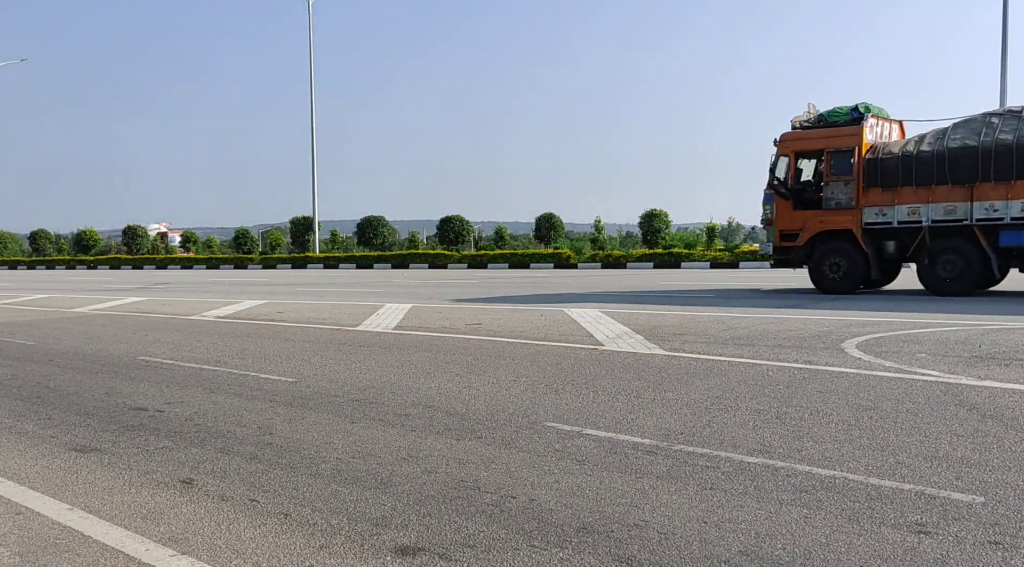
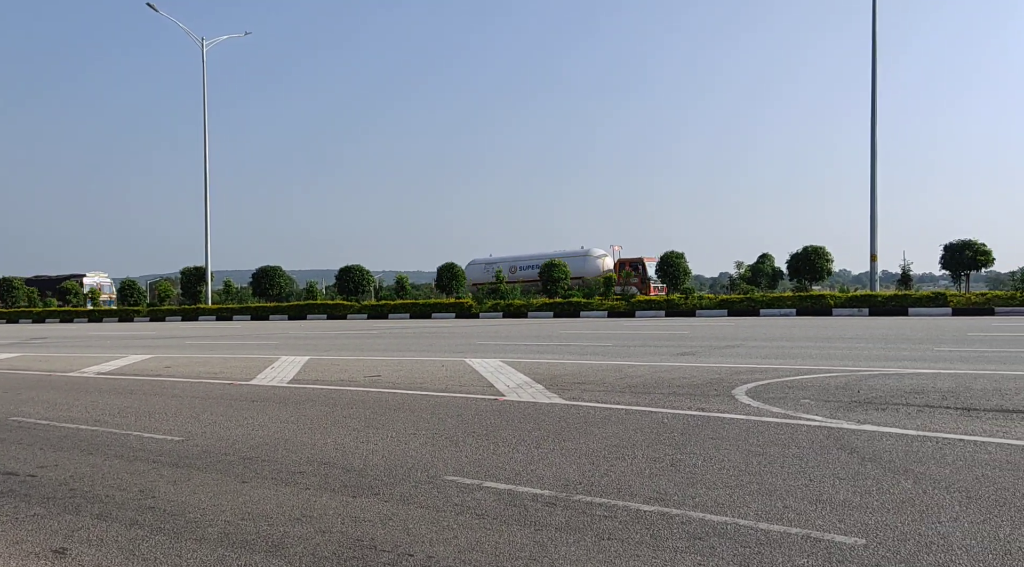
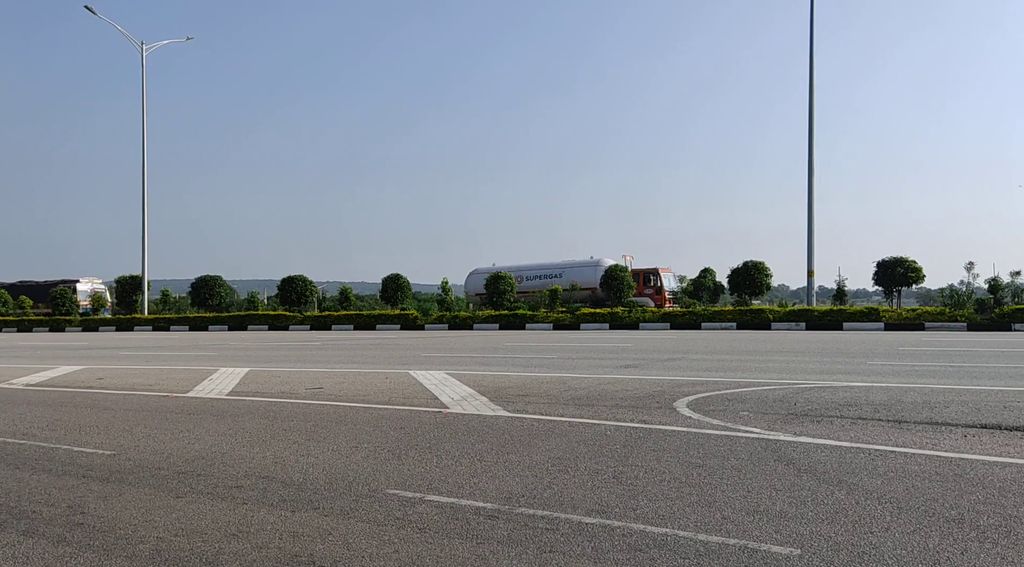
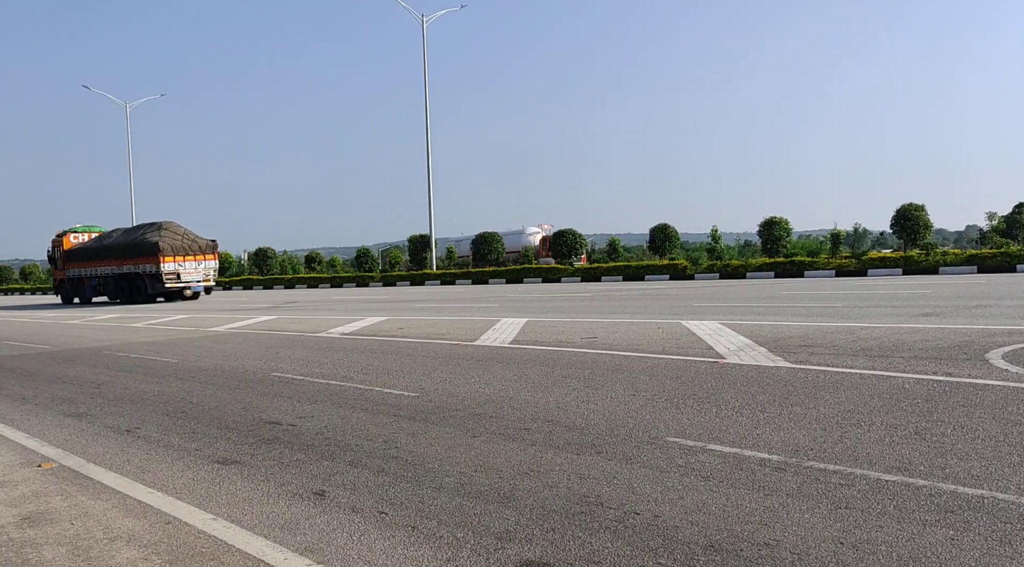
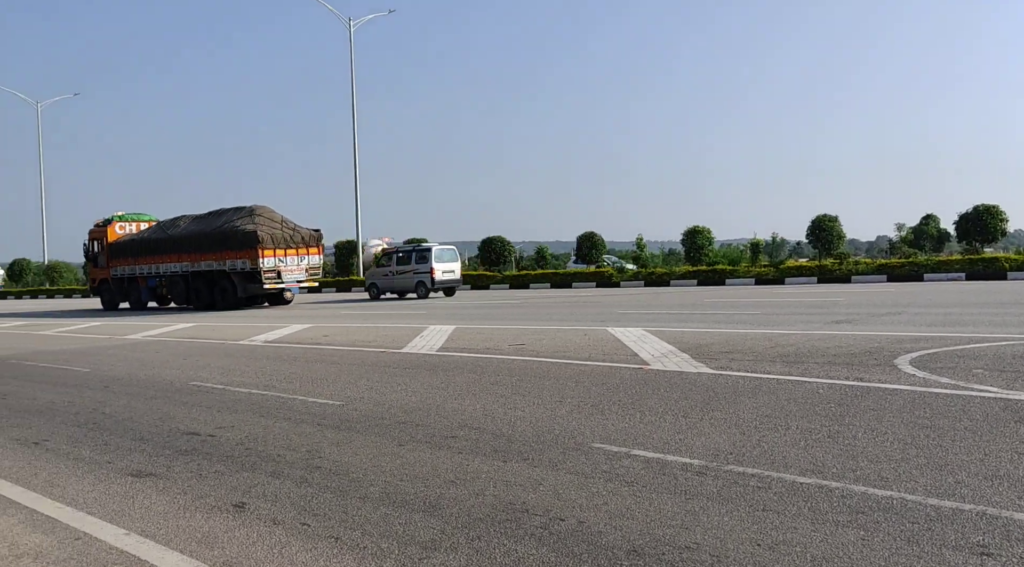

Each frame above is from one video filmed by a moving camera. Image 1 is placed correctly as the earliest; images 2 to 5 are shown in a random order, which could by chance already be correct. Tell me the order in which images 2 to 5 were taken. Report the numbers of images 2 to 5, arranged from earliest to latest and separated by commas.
5, 4, 2, 3
